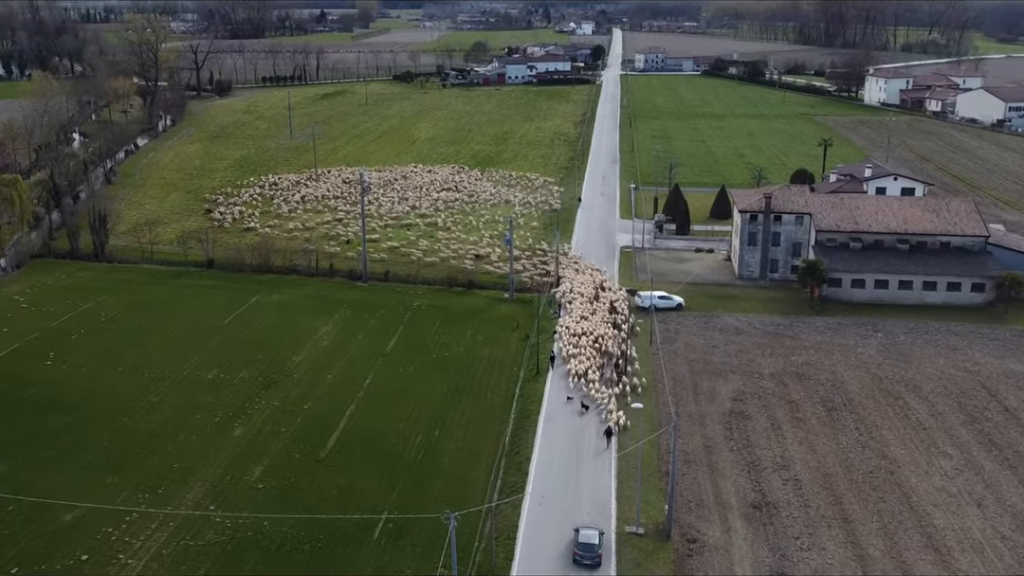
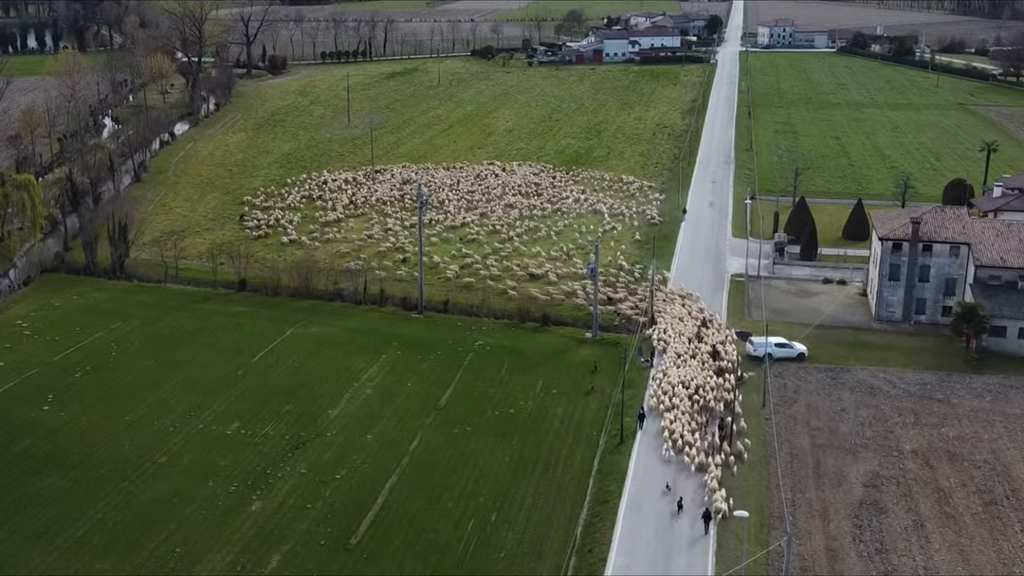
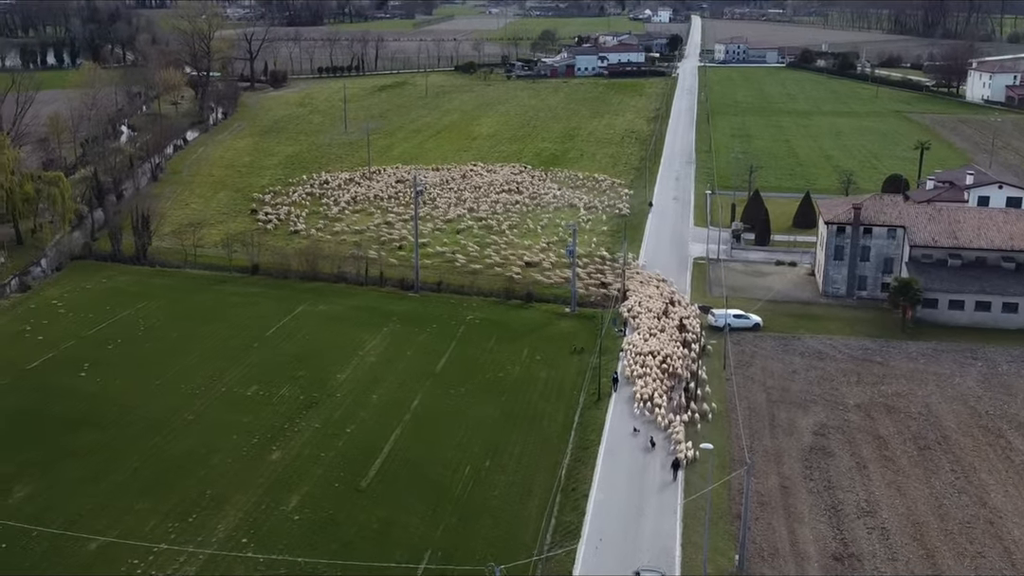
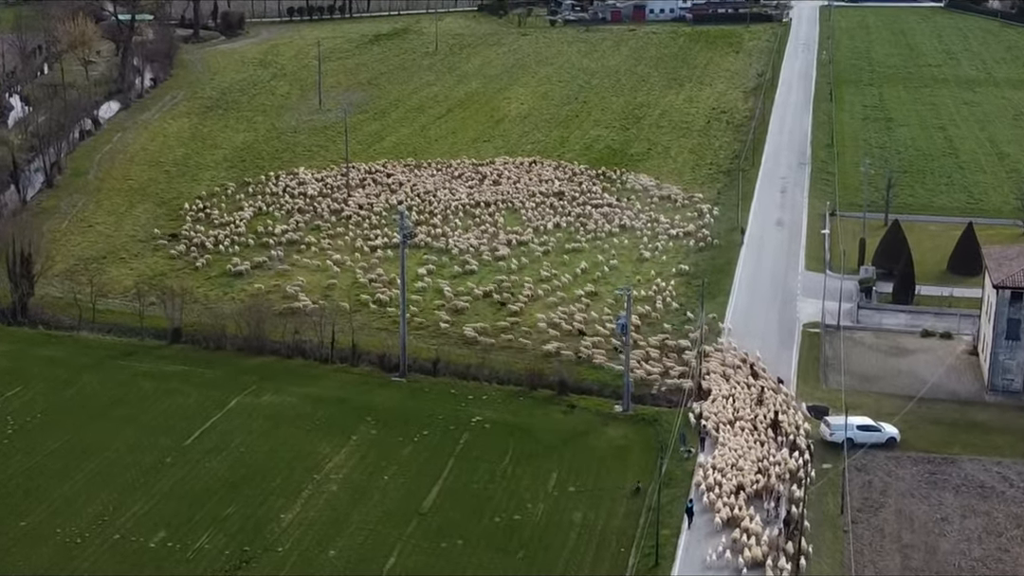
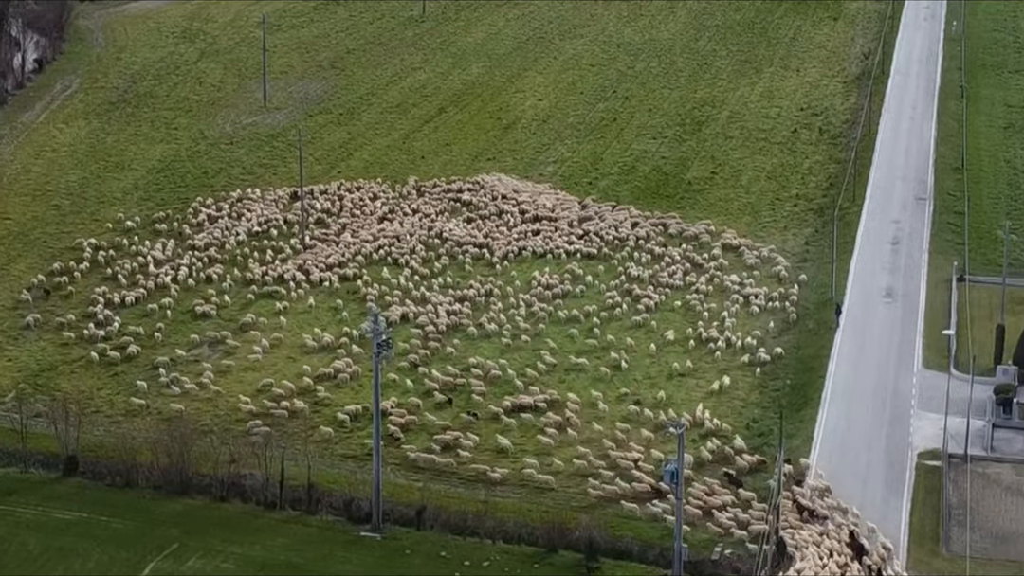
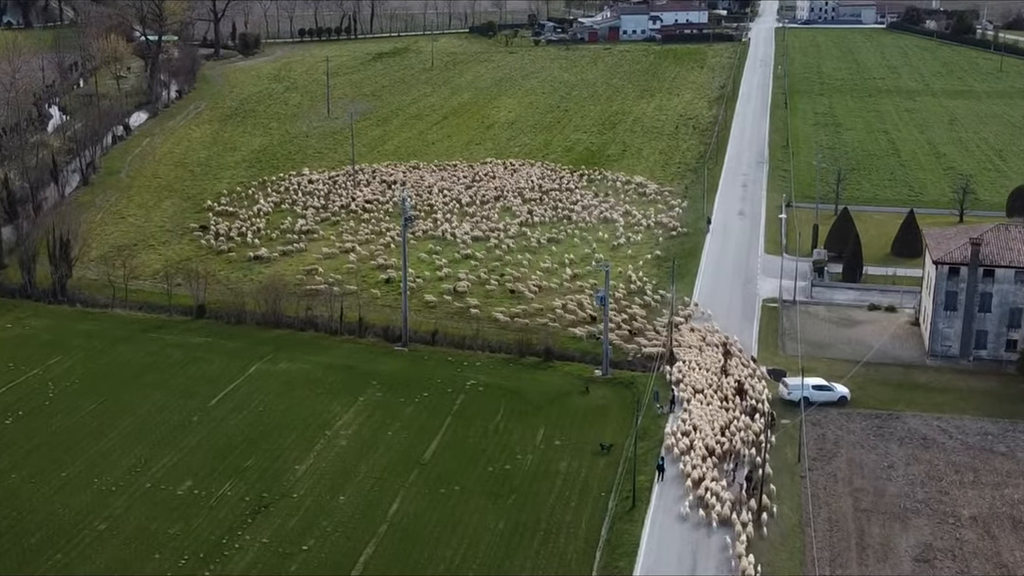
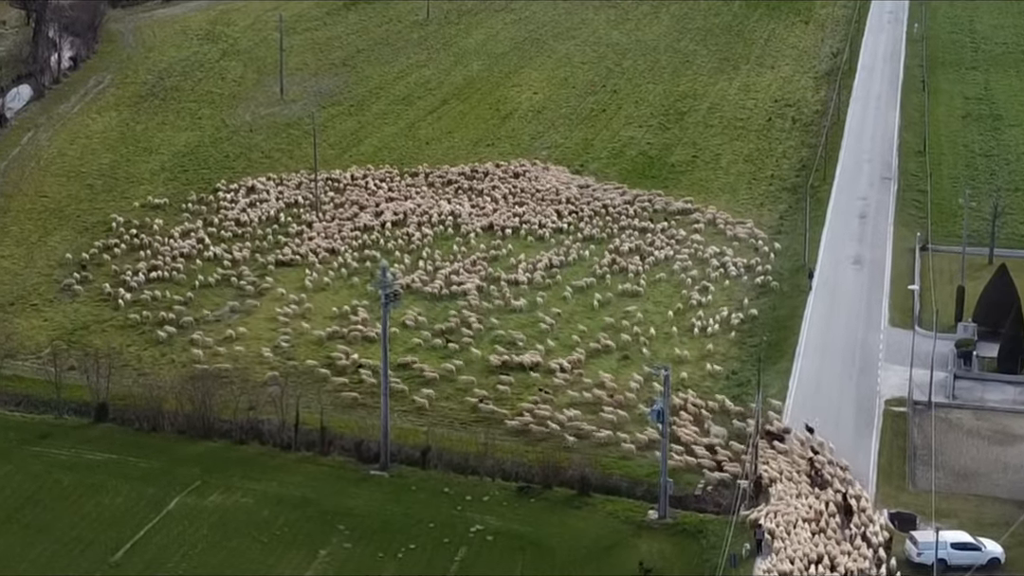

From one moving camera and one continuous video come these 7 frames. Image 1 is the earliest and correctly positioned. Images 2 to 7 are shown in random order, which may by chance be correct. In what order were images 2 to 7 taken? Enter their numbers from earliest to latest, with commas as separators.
3, 2, 6, 4, 7, 5
